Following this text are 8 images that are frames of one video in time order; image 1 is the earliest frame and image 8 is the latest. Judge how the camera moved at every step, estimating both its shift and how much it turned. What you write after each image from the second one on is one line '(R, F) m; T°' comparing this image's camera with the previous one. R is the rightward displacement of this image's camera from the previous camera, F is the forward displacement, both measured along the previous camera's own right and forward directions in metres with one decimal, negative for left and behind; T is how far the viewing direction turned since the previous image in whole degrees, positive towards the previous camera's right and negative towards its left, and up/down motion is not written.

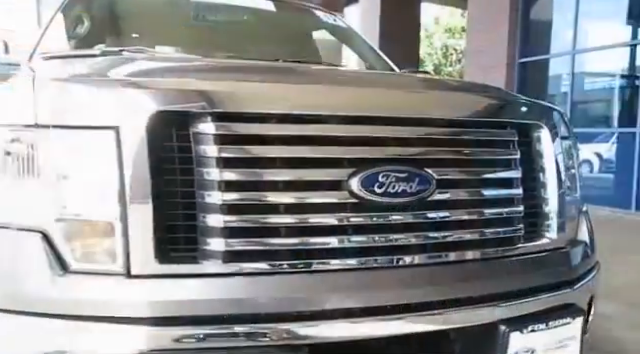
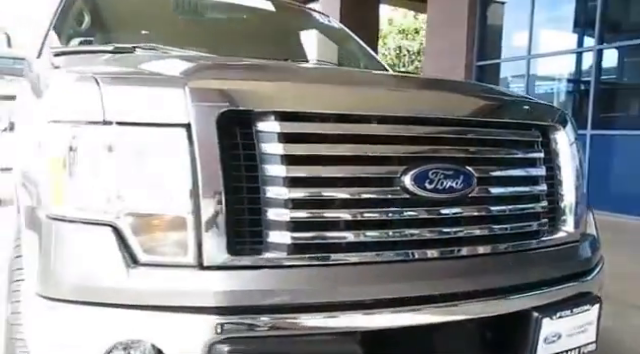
(-0.3, -0.1) m; +5°
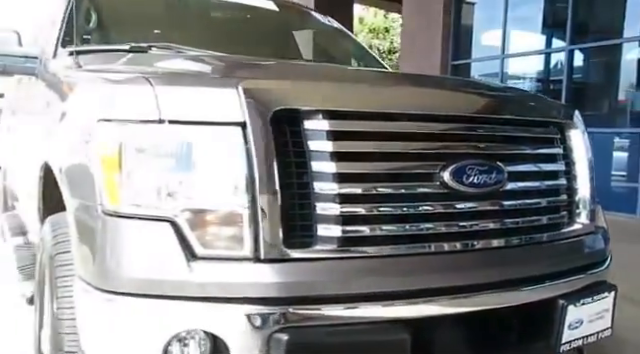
(-0.2, -0.1) m; +3°
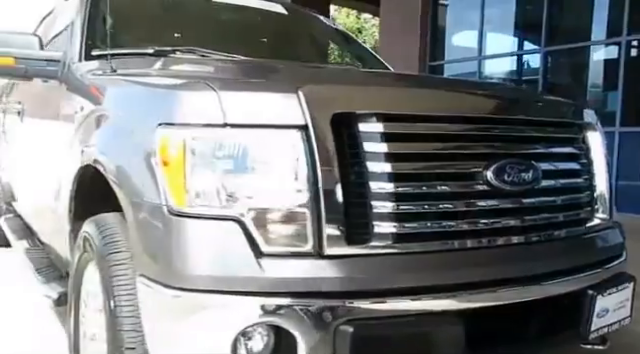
(-0.2, -0.1) m; +3°
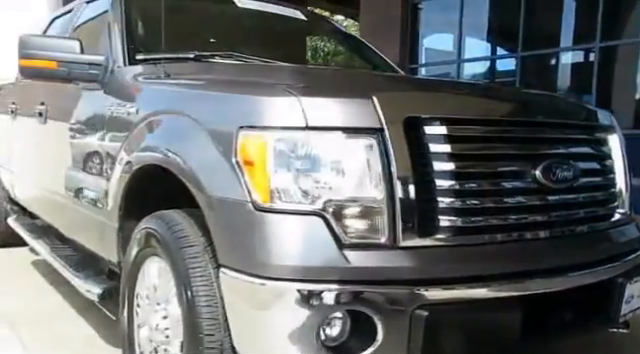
(-0.3, -0.2) m; +3°
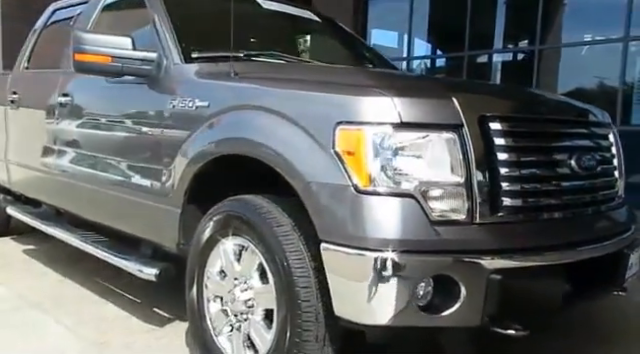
(-0.6, -0.3) m; +7°
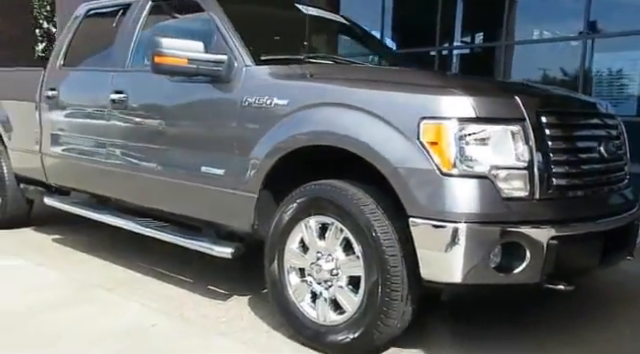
(-0.6, -0.4) m; +5°
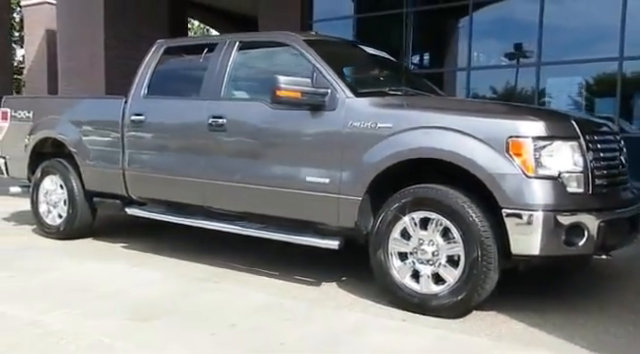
(-1.1, -0.9) m; +6°
